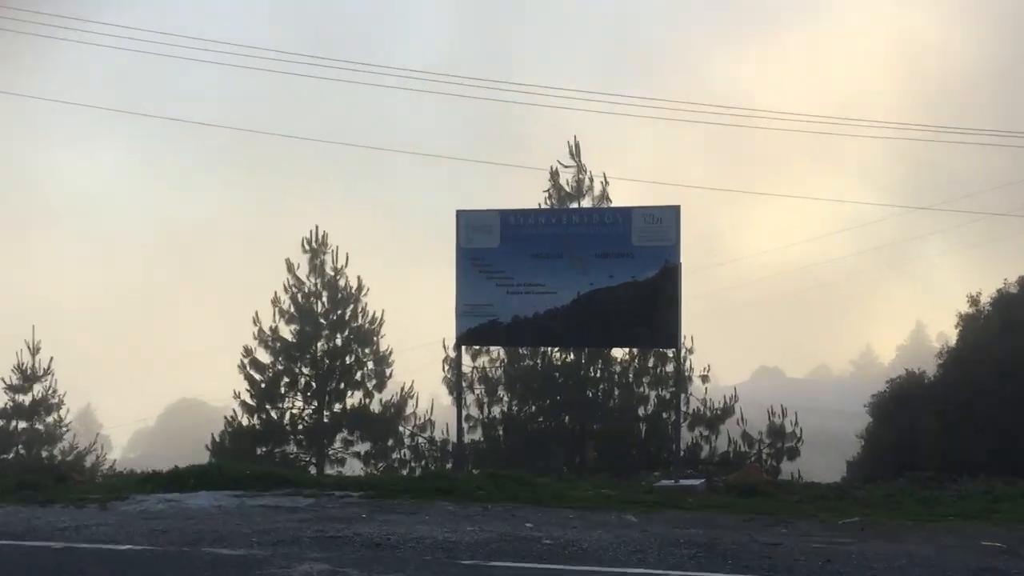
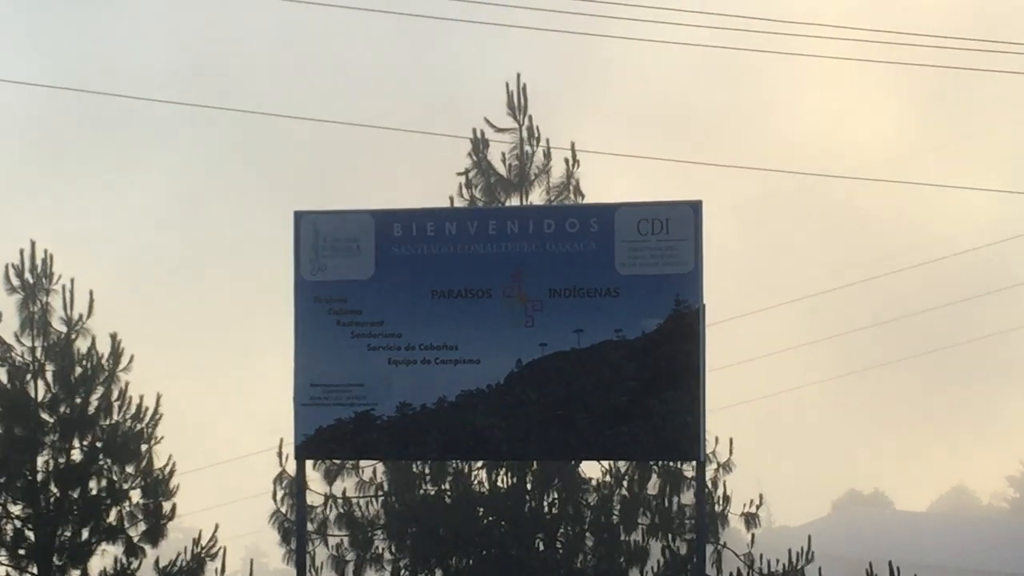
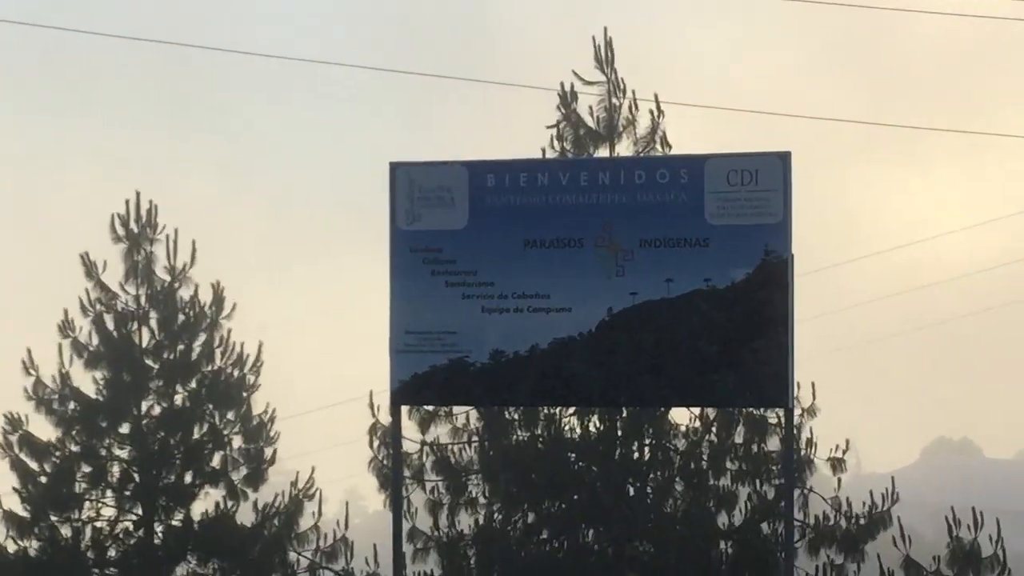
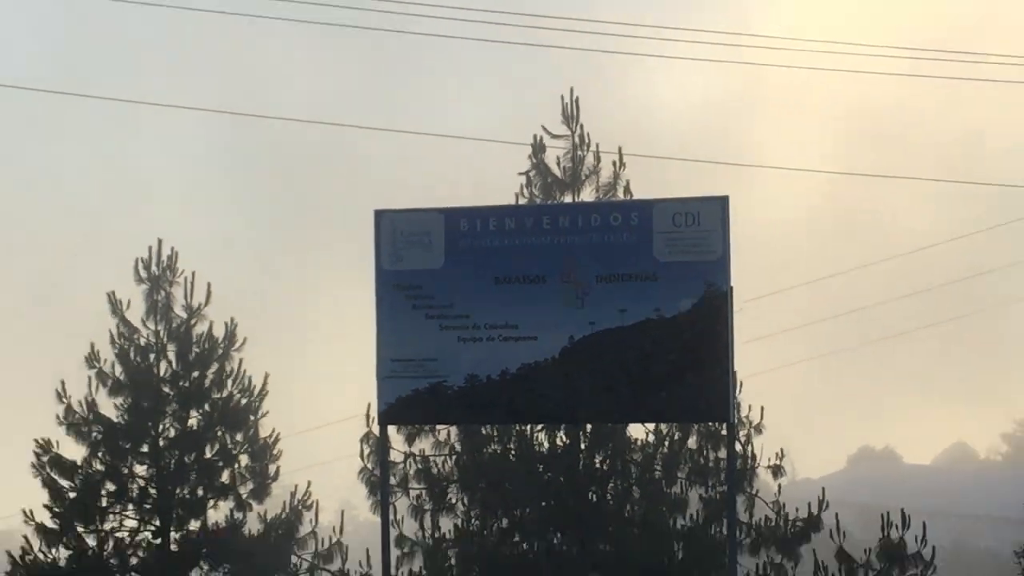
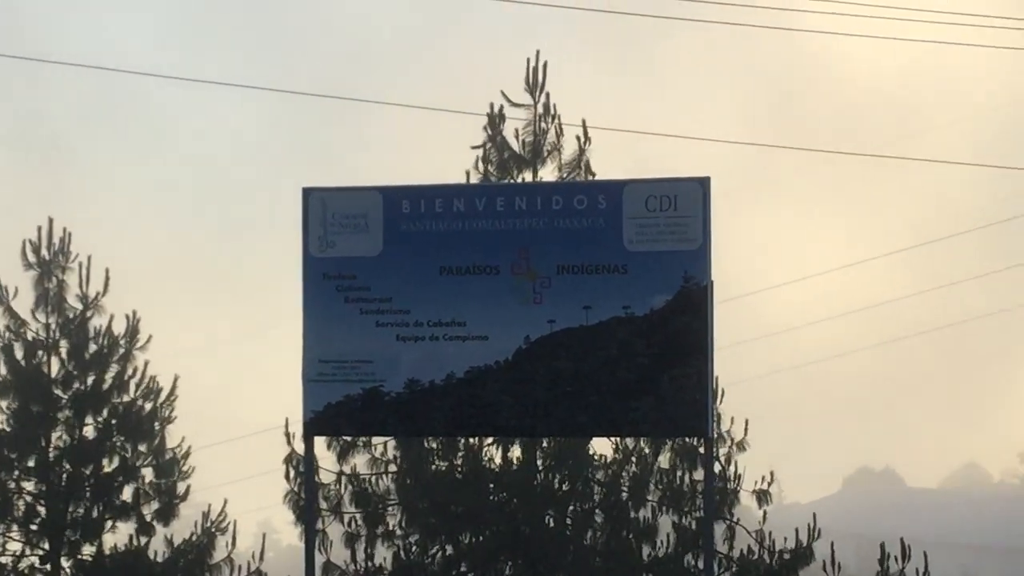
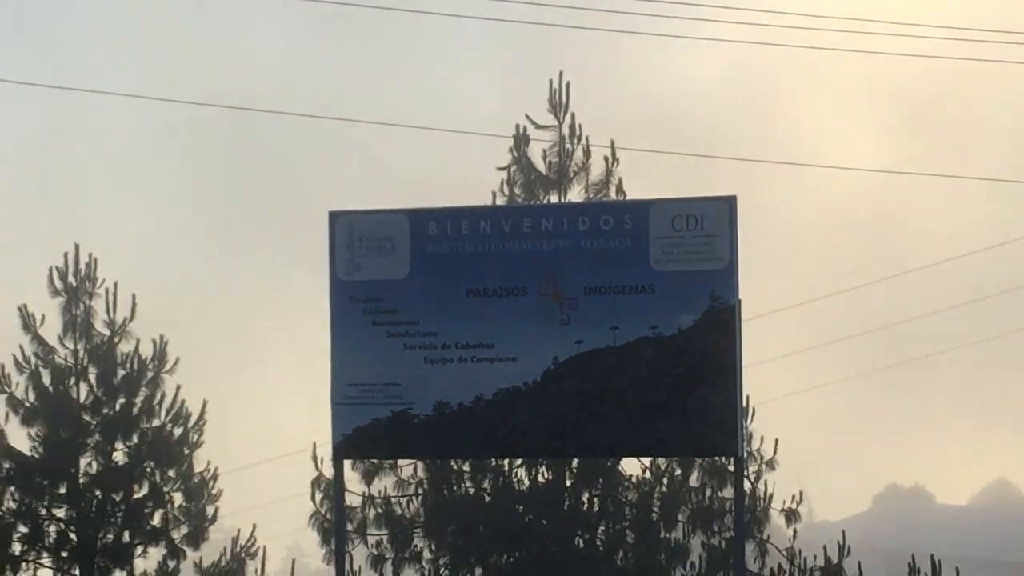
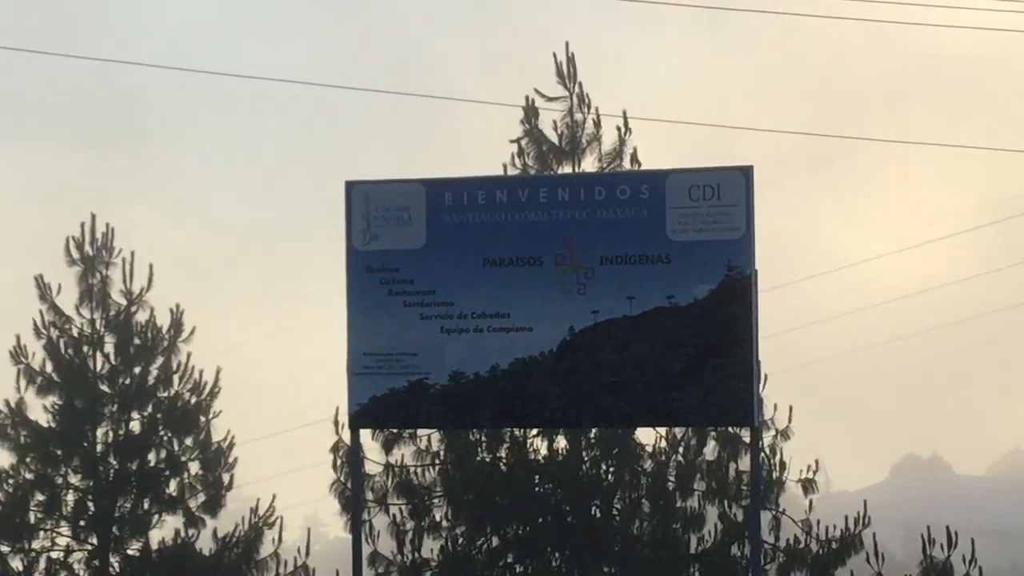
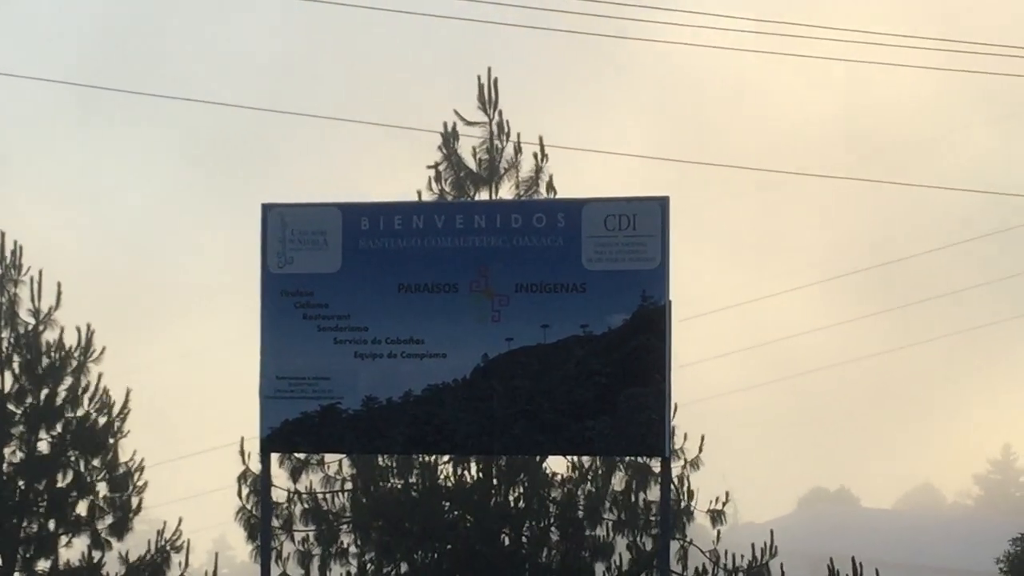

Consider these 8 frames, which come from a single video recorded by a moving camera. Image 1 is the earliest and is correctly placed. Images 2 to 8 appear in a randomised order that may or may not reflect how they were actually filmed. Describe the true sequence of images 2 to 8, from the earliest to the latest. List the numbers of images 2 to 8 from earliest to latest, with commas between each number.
3, 7, 5, 8, 2, 6, 4
